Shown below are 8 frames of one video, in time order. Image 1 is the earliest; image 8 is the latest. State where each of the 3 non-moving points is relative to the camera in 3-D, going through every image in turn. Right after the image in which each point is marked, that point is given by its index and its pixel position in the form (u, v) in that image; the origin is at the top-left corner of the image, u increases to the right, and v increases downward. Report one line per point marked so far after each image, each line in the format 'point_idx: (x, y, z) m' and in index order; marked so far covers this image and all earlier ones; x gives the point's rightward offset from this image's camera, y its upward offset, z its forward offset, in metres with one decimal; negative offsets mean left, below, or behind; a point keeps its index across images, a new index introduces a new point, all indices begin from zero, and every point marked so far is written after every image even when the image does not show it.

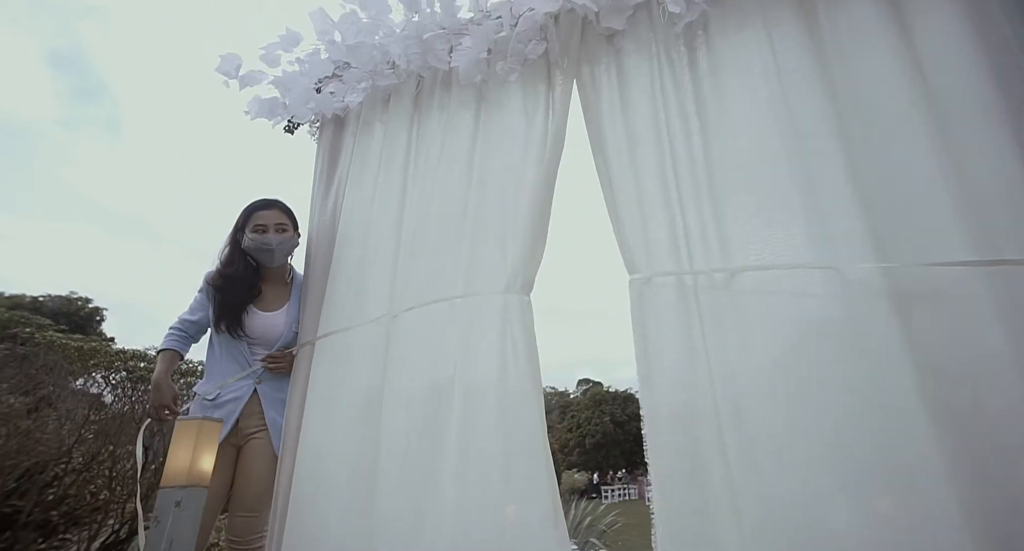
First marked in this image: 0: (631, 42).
0: (+0.4, +0.7, +1.5) m
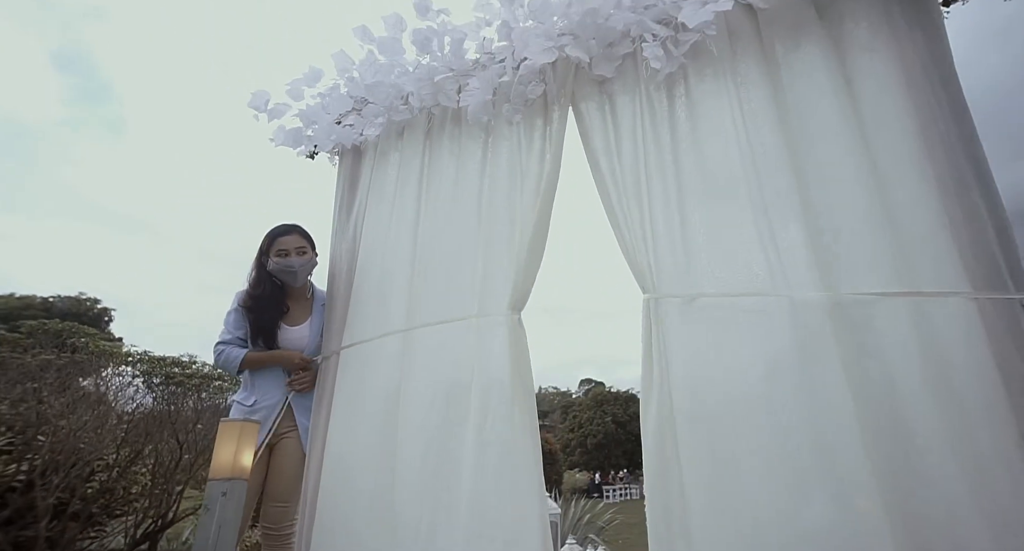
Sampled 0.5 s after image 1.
0: (+0.4, +0.7, +1.7) m
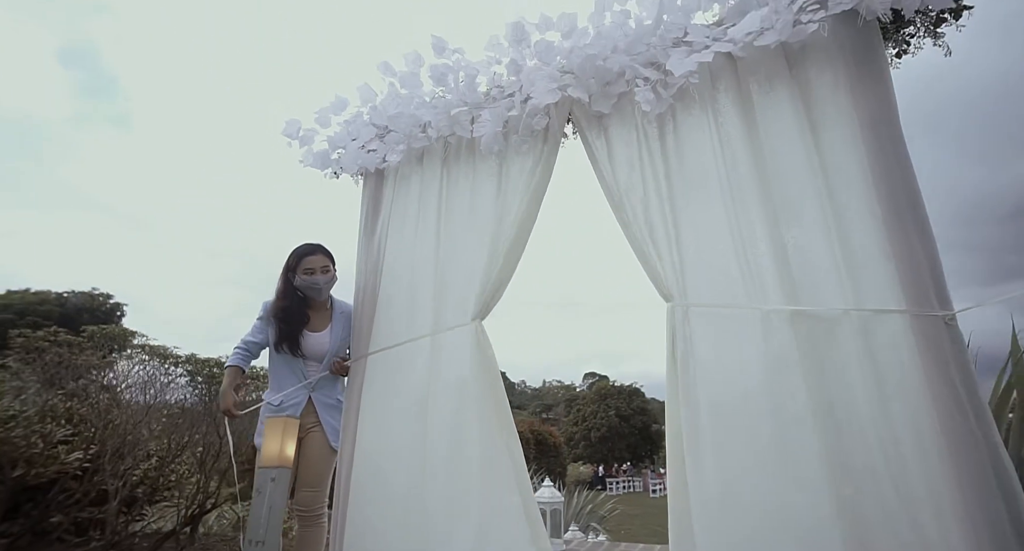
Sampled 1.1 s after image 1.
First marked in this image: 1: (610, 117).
0: (+0.4, +0.6, +2.0) m
1: (+0.4, +0.6, +2.0) m
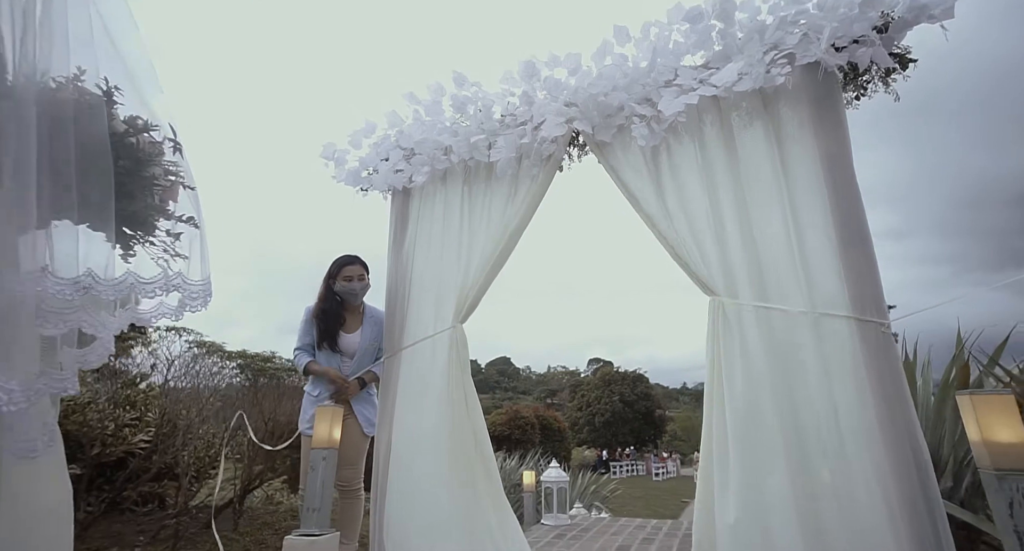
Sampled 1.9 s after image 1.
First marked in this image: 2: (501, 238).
0: (+0.5, +0.6, +2.2) m
1: (+0.5, +0.6, +2.2) m
2: (0.0, +0.2, +2.4) m
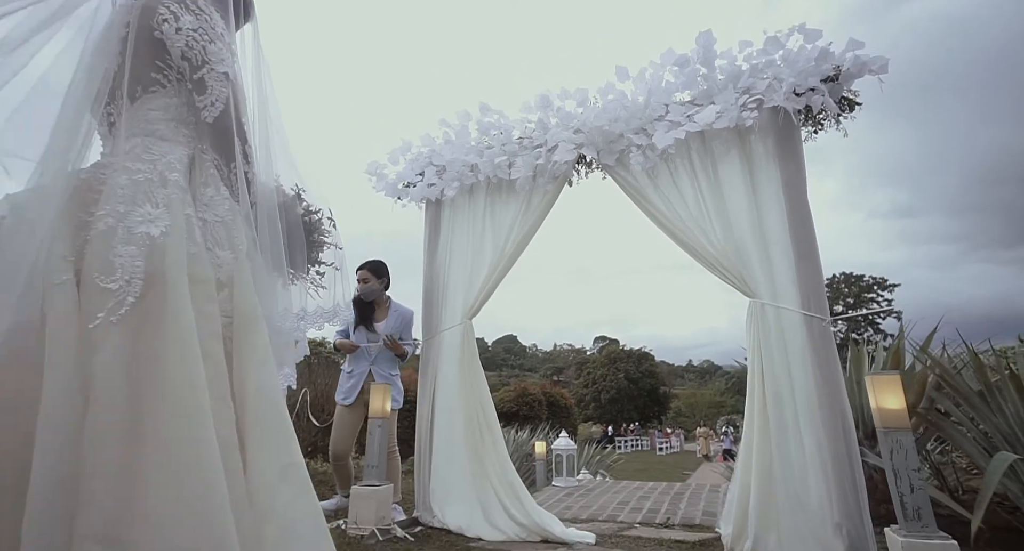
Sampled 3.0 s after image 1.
0: (+0.6, +0.6, +2.7) m
1: (+0.6, +0.6, +2.7) m
2: (+0.1, +0.2, +2.9) m
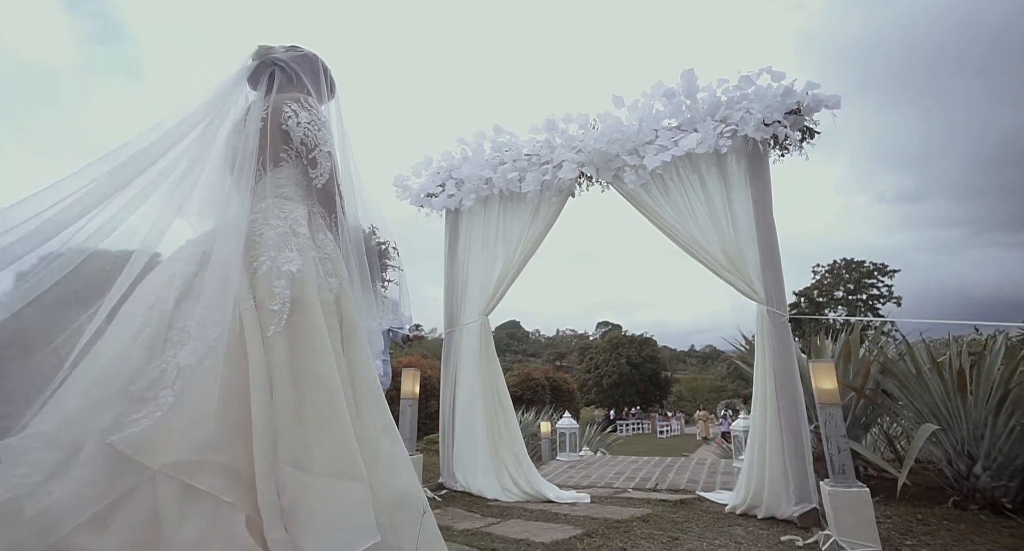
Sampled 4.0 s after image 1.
0: (+0.6, +0.6, +3.1) m
1: (+0.6, +0.6, +3.1) m
2: (+0.1, +0.2, +3.3) m
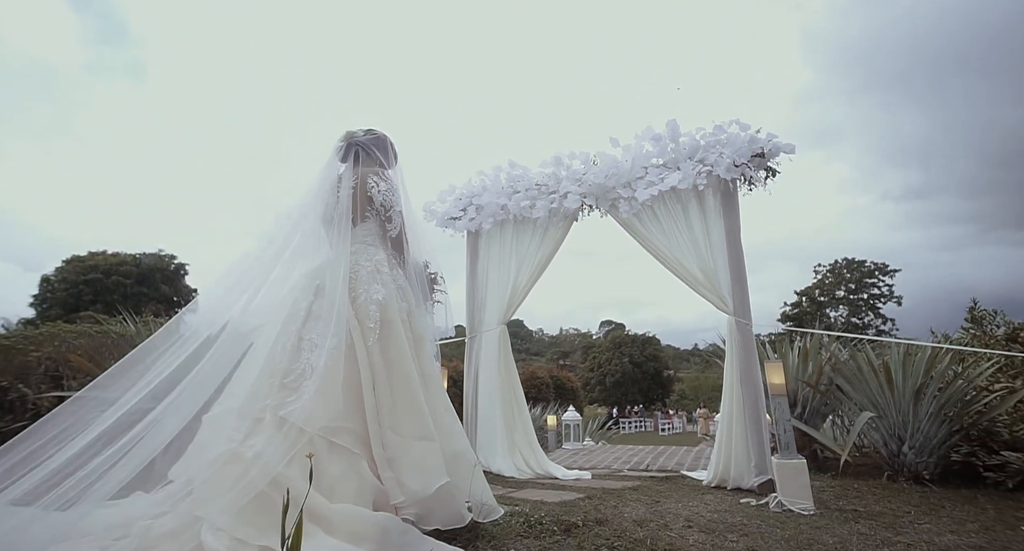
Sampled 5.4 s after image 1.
0: (+0.7, +0.5, +3.7) m
1: (+0.7, +0.5, +3.7) m
2: (+0.2, +0.1, +3.9) m
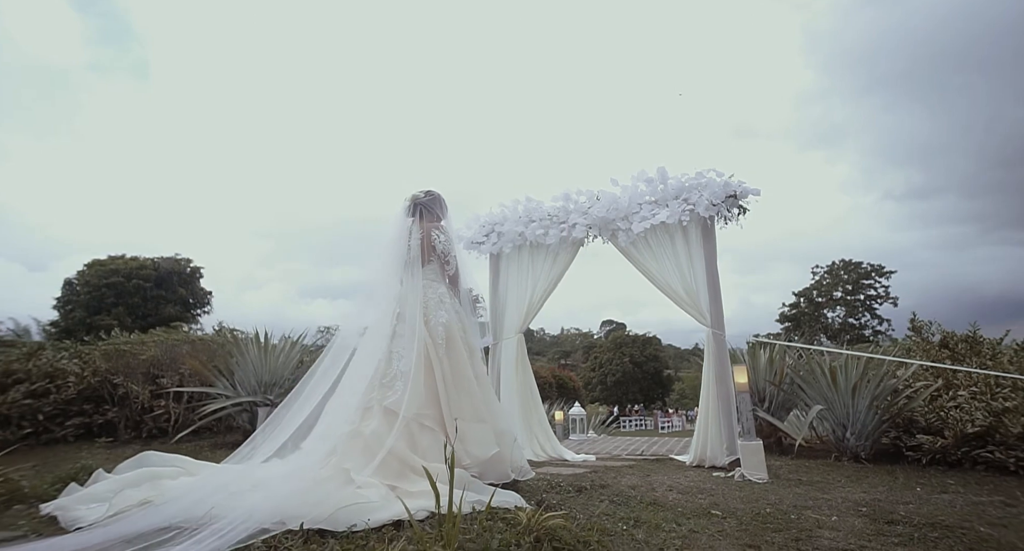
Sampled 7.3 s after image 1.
0: (+0.9, +0.3, +4.4) m
1: (+0.9, +0.3, +4.4) m
2: (+0.4, 0.0, +4.6) m
